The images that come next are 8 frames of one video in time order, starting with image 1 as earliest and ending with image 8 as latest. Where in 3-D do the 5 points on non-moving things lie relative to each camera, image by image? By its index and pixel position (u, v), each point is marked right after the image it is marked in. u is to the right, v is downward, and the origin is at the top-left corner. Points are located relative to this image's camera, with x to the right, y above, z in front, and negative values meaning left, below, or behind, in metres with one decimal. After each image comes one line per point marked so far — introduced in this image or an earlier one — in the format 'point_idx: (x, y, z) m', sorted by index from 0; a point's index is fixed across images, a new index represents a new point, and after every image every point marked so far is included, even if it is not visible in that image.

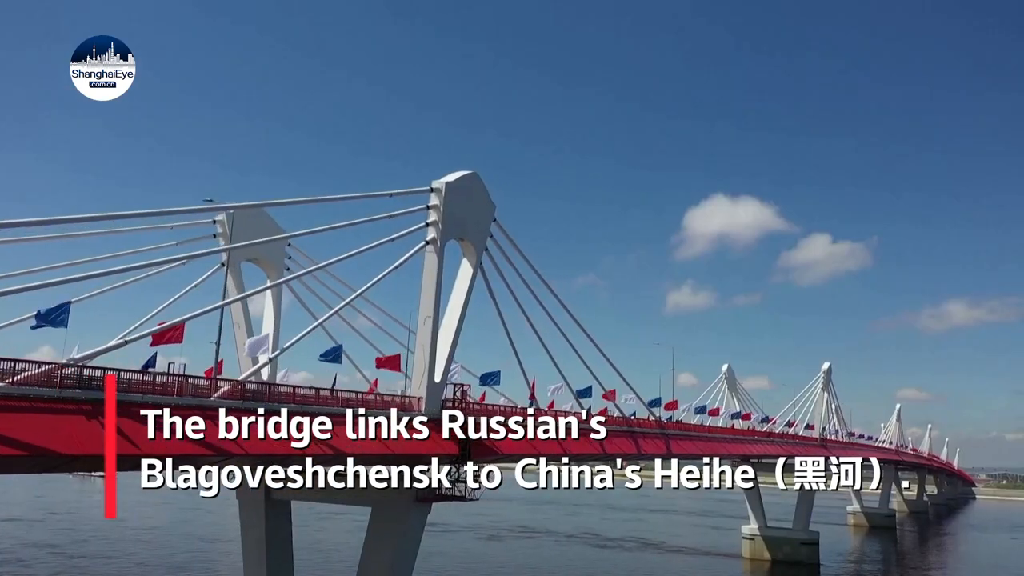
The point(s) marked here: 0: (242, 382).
0: (-5.6, -2.0, +17.5) m
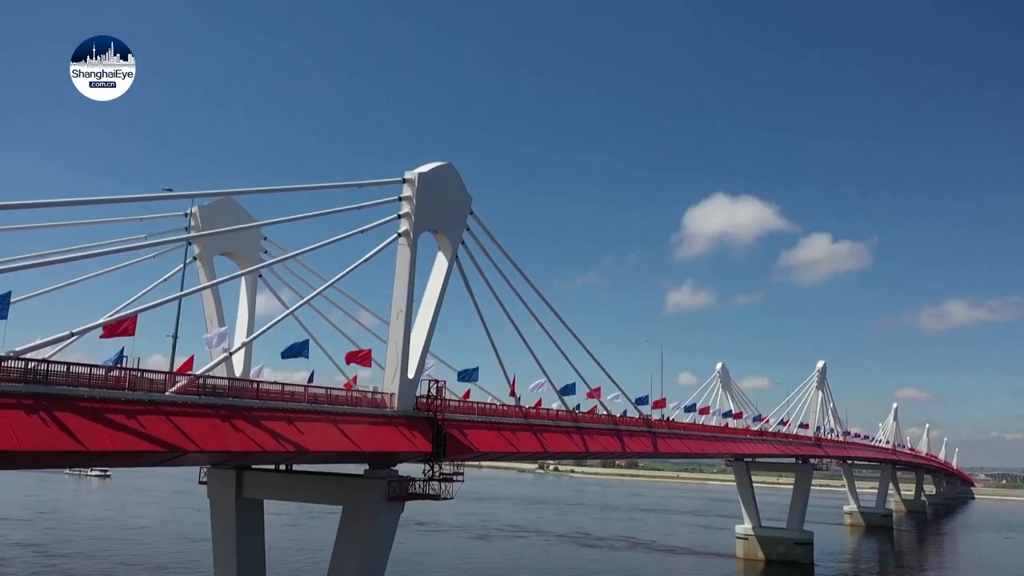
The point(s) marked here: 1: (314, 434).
0: (-6.3, -1.8, +17.0) m
1: (-4.4, -3.3, +18.6) m
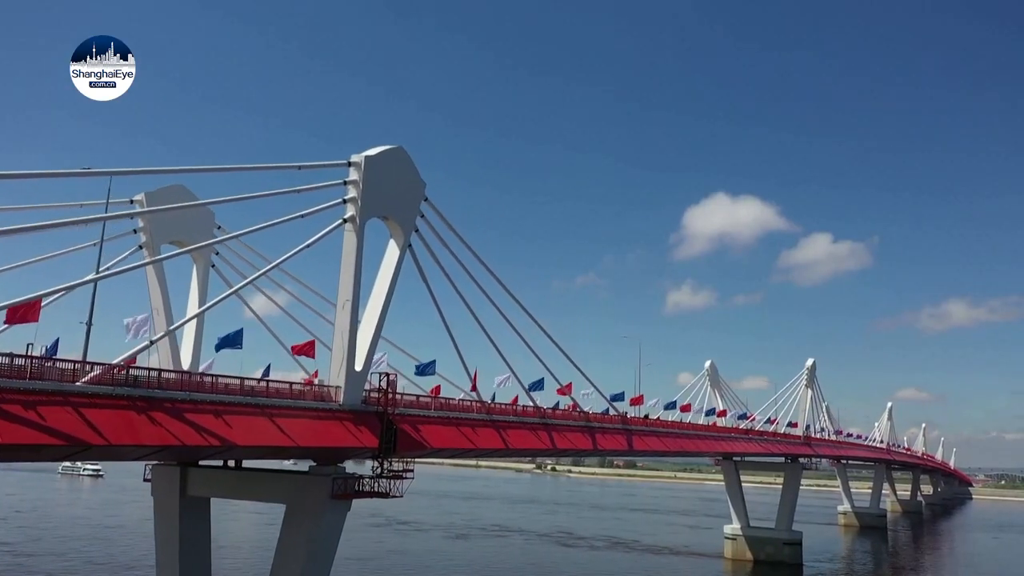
0: (-7.6, -1.5, +16.0) m
1: (-5.6, -3.0, +17.6) m
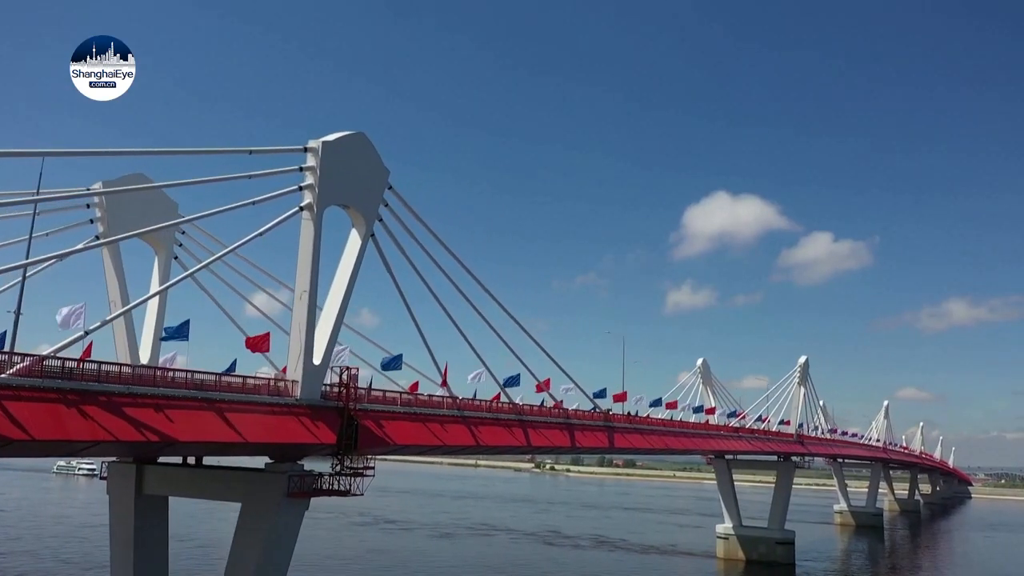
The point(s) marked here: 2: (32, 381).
0: (-8.4, -1.3, +15.3) m
1: (-6.5, -2.8, +16.9) m
2: (-8.4, -1.6, +14.8) m
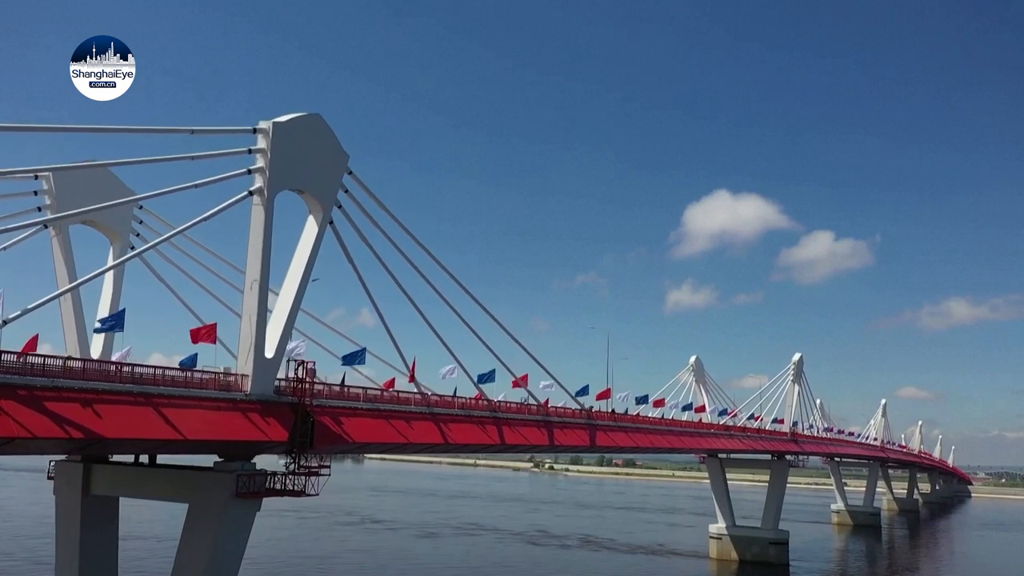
0: (-9.3, -1.0, +14.2) m
1: (-7.4, -2.5, +15.8) m
2: (-9.3, -1.4, +13.8) m
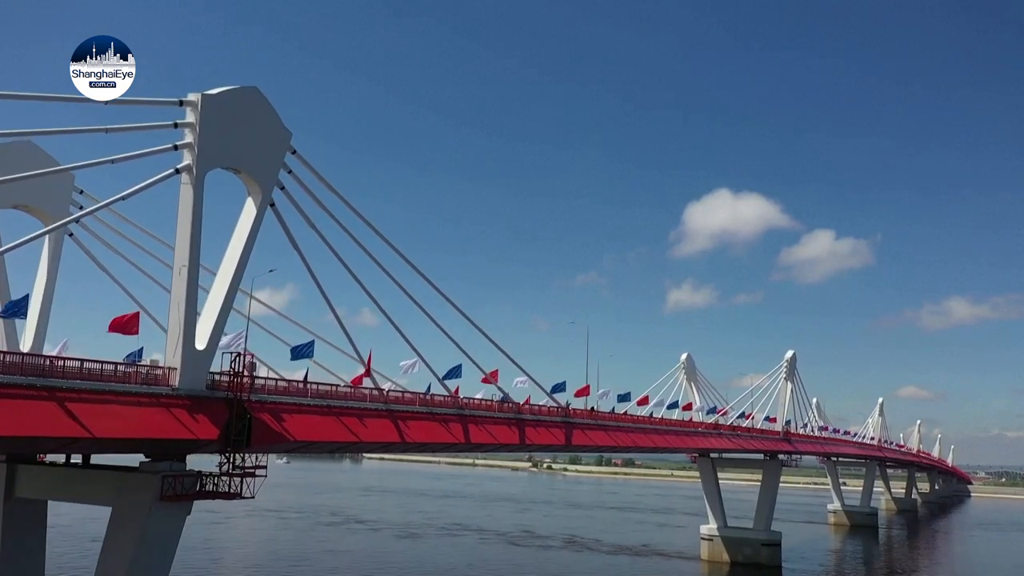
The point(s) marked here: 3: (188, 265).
0: (-10.4, -0.7, +12.8) m
1: (-8.5, -2.2, +14.4) m
2: (-10.4, -1.1, +12.3) m
3: (-7.0, +0.5, +18.0) m
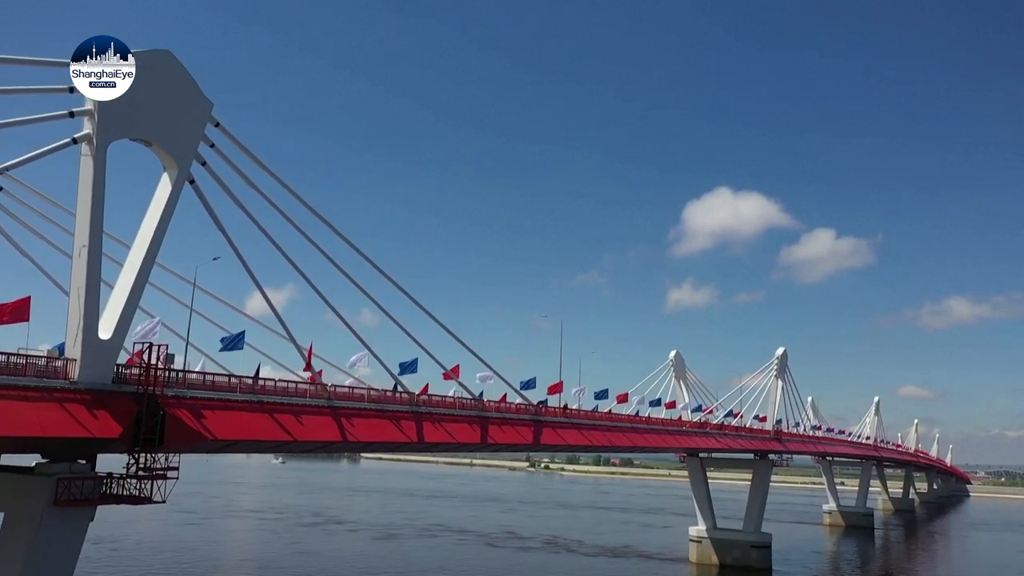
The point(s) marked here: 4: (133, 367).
0: (-11.7, -0.4, +11.1) m
1: (-9.7, -1.9, +12.7) m
2: (-11.7, -0.8, +10.6) m
3: (-8.2, +0.8, +16.4) m
4: (-7.9, -1.7, +17.6) m
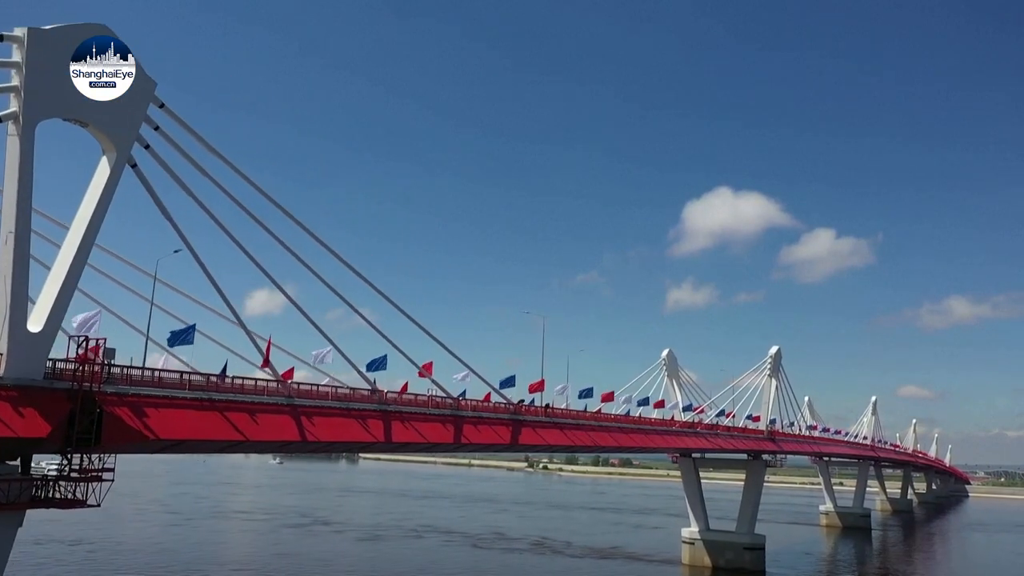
0: (-12.5, -0.2, +10.1) m
1: (-10.5, -1.7, +11.7) m
2: (-12.5, -0.6, +9.6) m
3: (-9.0, +1.0, +15.3) m
4: (-8.7, -1.5, +16.6) m
